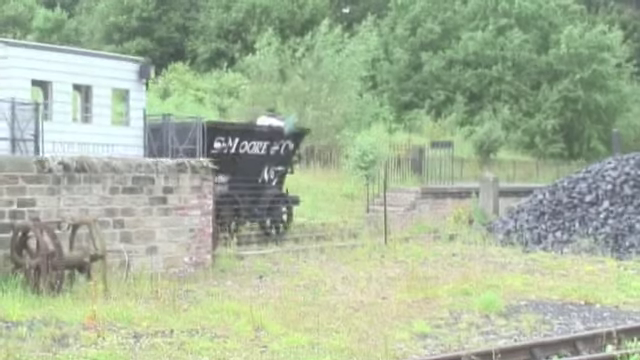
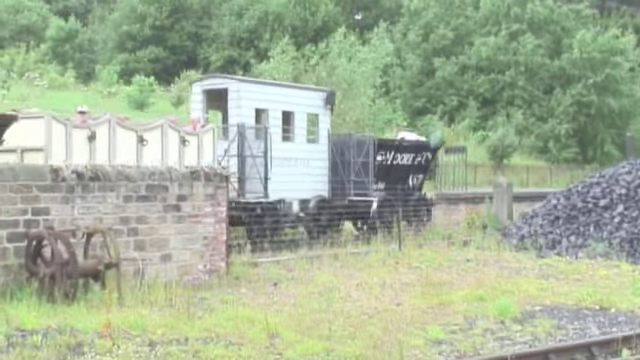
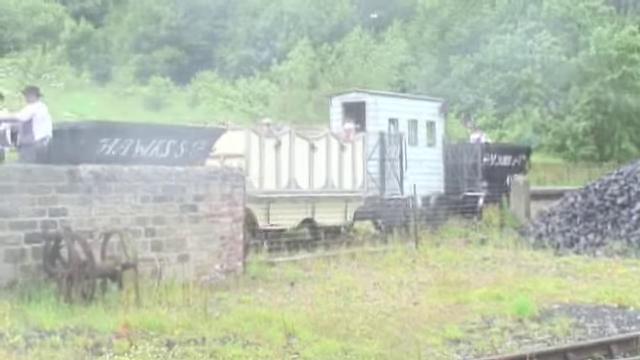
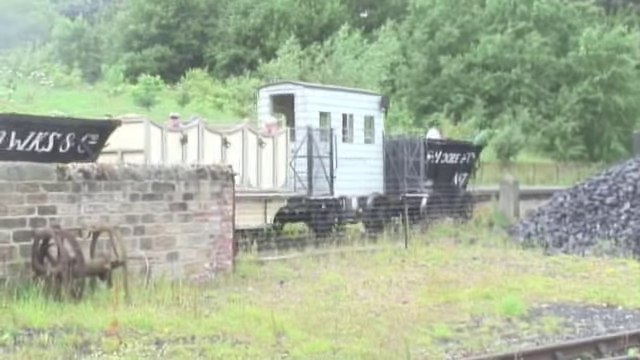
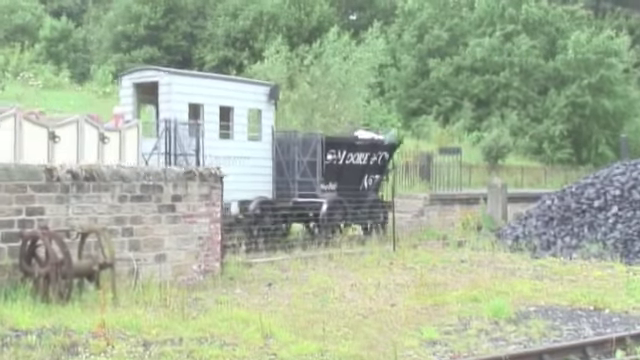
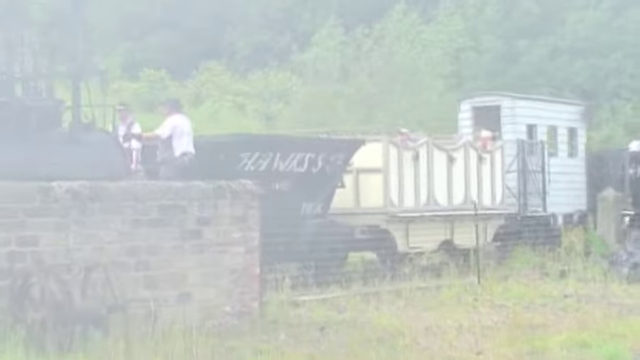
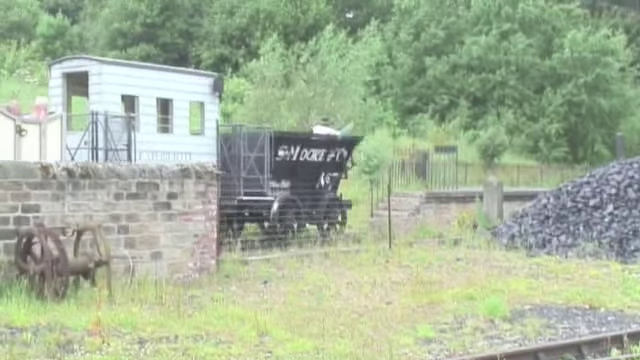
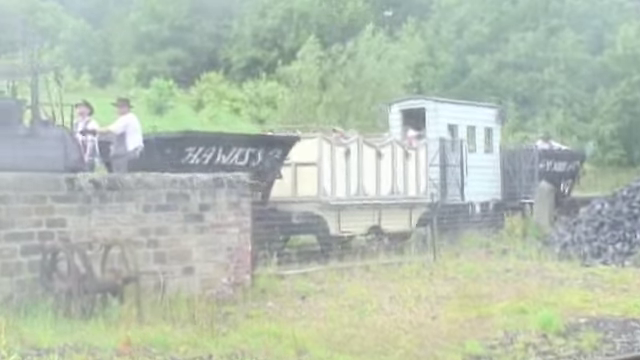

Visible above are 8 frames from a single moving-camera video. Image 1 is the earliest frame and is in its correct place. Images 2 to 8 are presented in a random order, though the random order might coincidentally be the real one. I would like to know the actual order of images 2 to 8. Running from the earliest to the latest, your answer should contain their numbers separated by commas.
7, 5, 2, 4, 3, 8, 6
